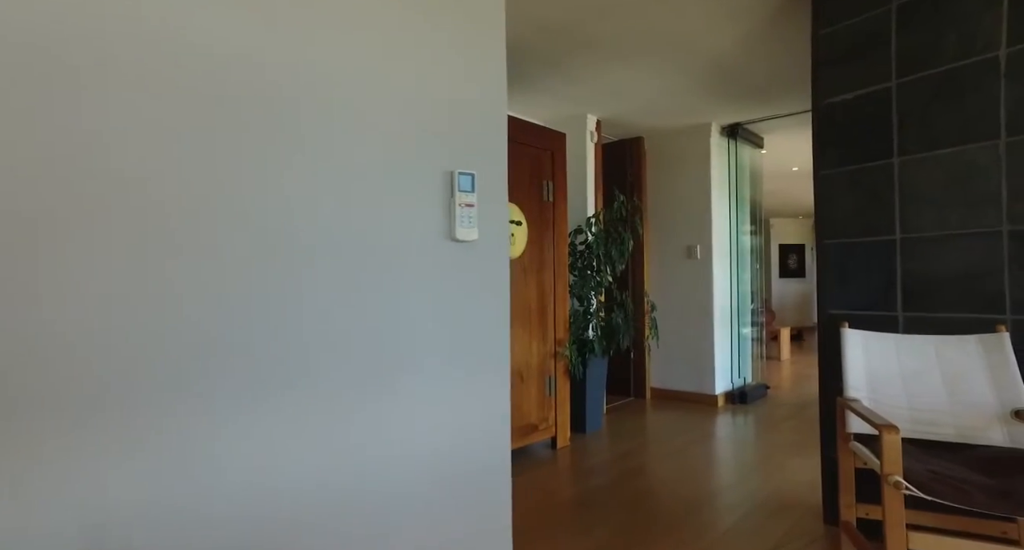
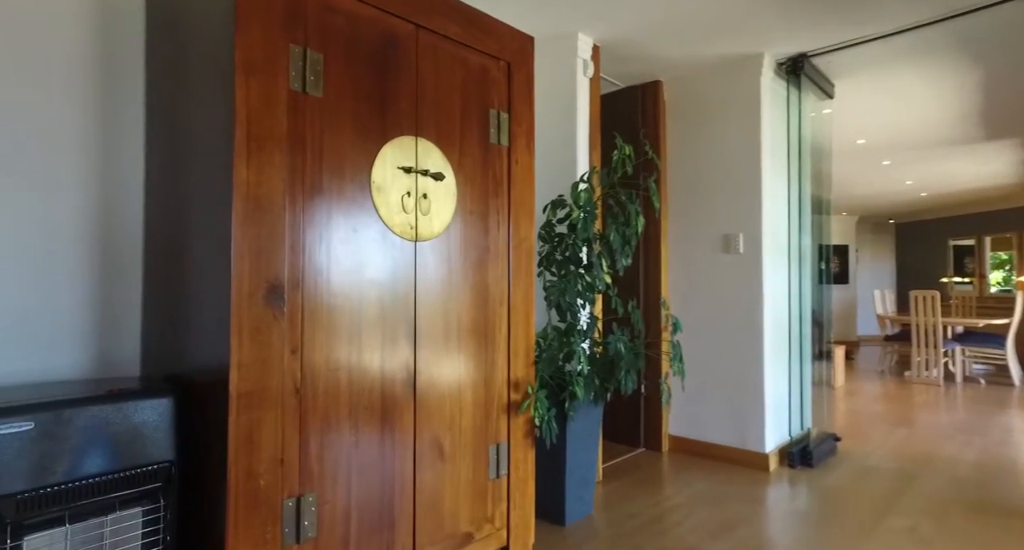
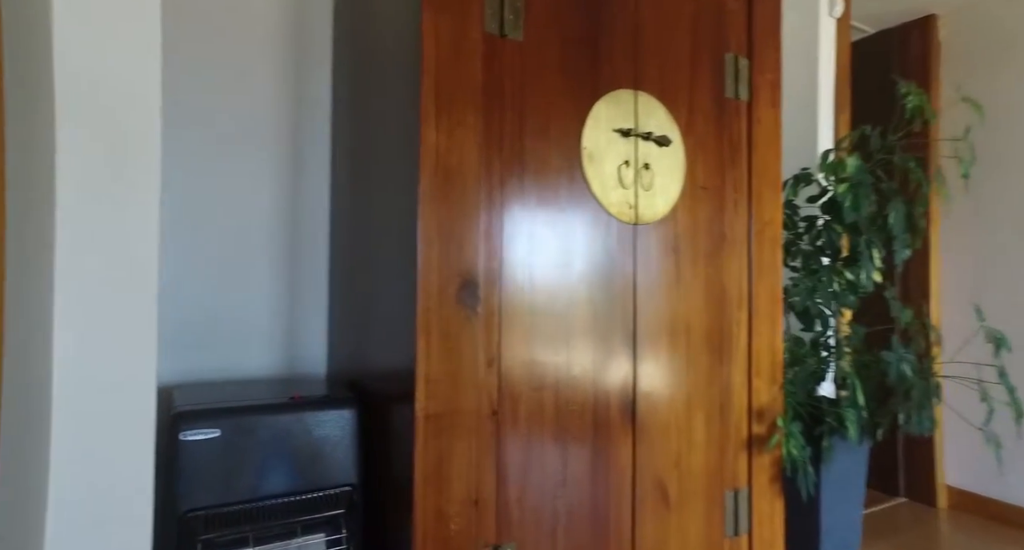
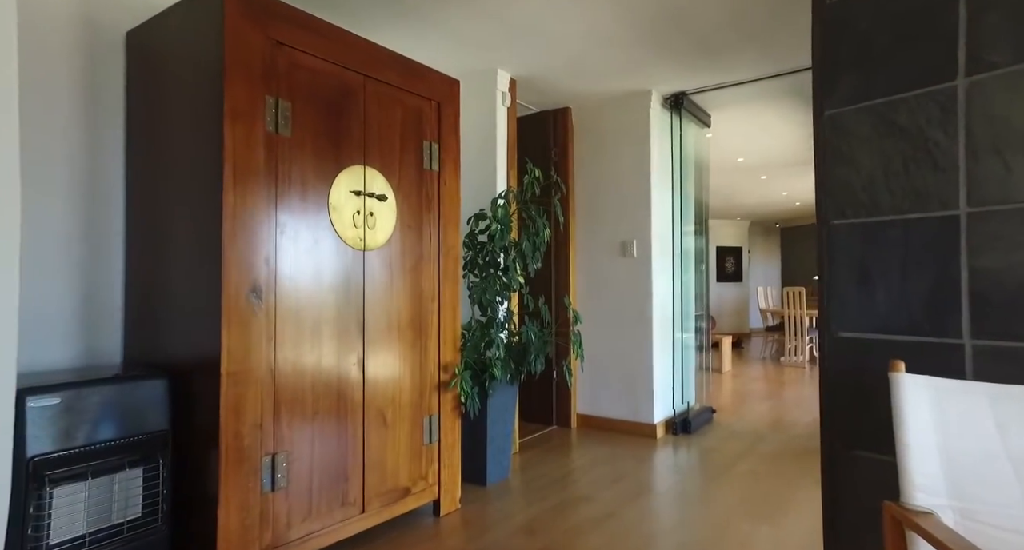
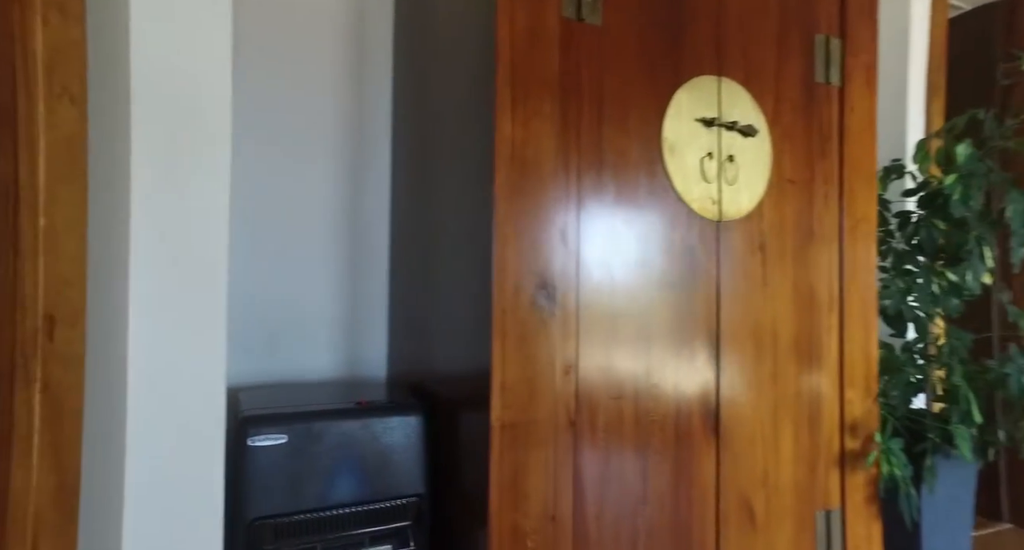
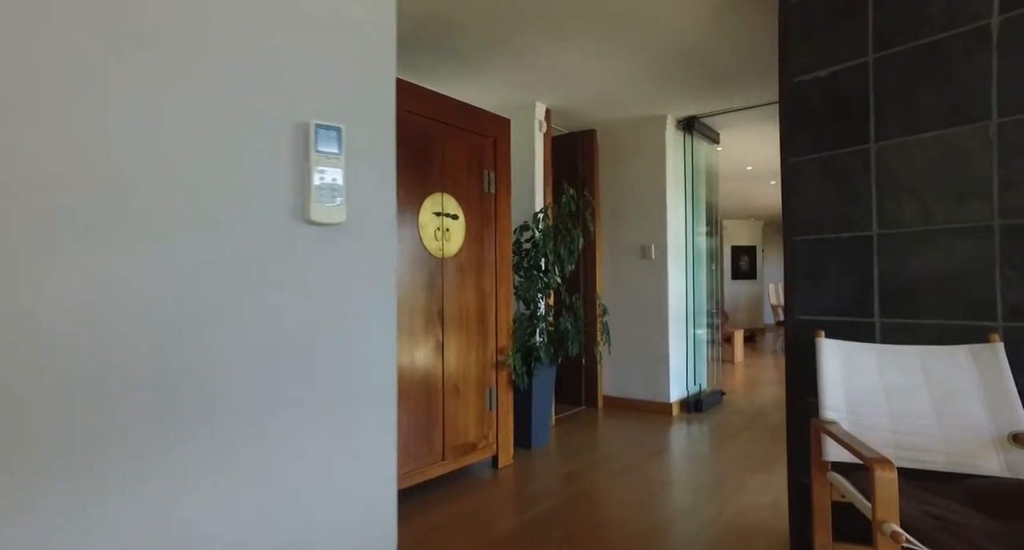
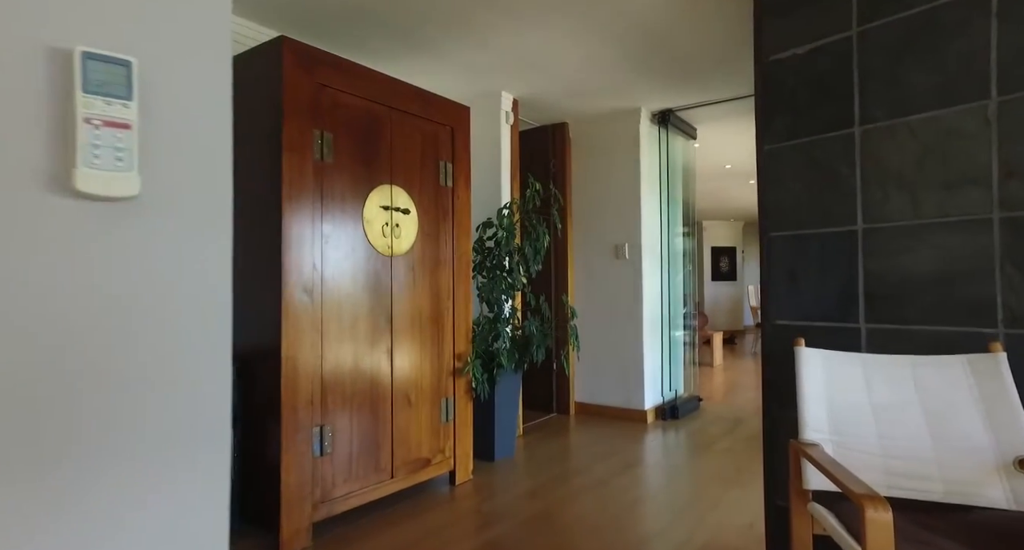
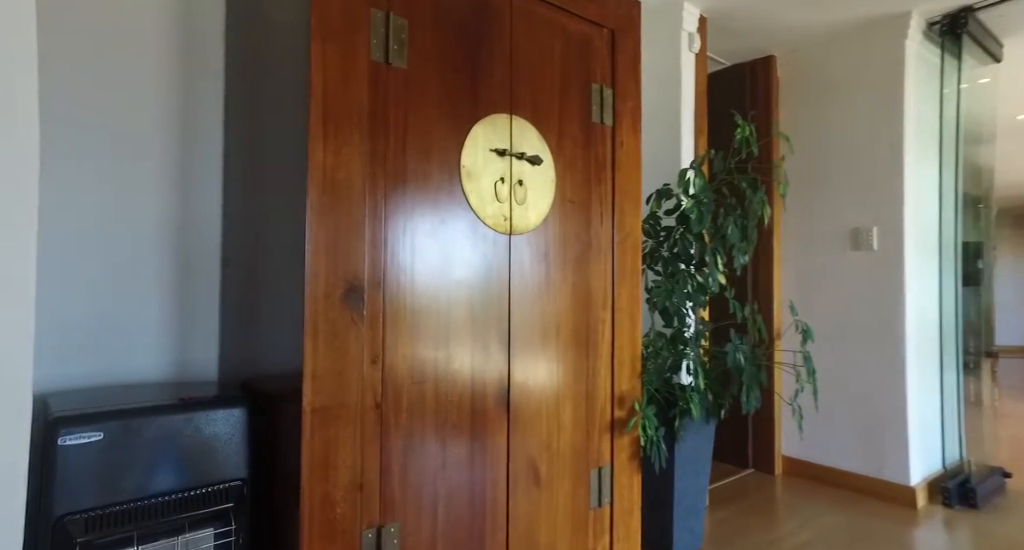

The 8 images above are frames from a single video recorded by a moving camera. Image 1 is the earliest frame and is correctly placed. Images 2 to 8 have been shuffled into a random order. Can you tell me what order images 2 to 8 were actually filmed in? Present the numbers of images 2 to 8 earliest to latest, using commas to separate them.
6, 7, 4, 2, 8, 3, 5
